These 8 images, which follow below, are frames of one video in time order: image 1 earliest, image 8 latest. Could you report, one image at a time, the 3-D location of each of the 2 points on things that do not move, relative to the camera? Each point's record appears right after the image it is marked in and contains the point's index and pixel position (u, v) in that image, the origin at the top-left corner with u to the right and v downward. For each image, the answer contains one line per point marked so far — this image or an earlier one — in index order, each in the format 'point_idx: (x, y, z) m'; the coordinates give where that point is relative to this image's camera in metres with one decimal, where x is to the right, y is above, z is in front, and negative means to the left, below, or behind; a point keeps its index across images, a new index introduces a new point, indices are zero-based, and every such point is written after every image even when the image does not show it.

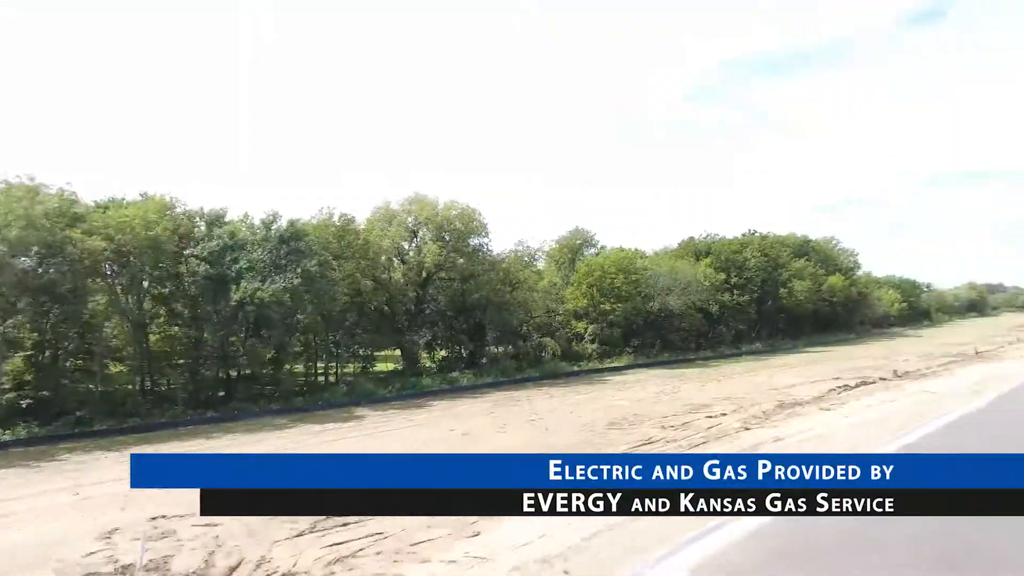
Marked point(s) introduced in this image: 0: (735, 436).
0: (+4.9, -3.2, +13.6) m
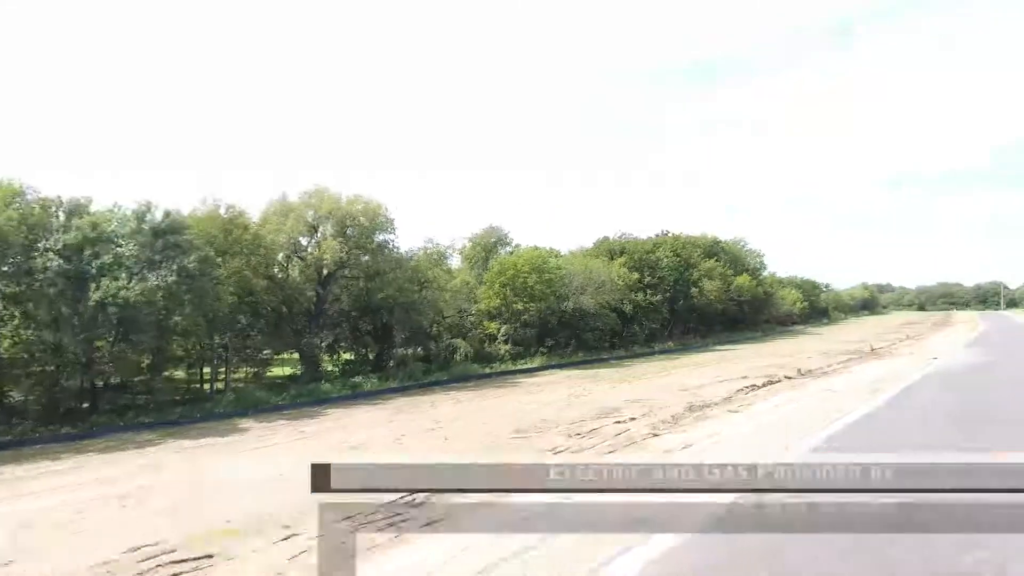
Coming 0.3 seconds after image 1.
0: (+2.7, -3.2, +12.7) m
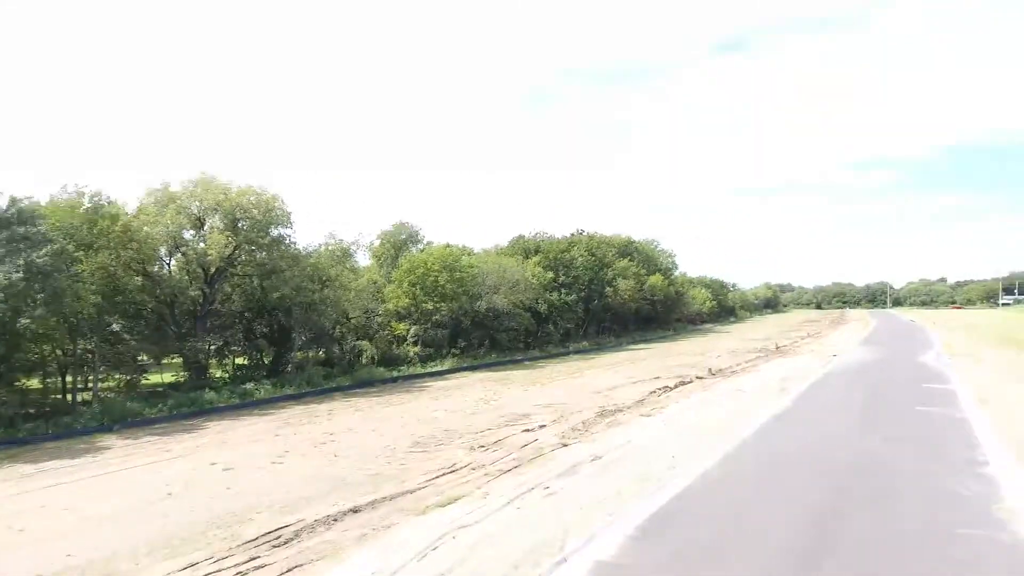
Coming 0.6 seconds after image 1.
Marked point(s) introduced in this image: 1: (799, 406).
0: (+0.7, -3.1, +11.6) m
1: (+7.3, -3.0, +15.9) m
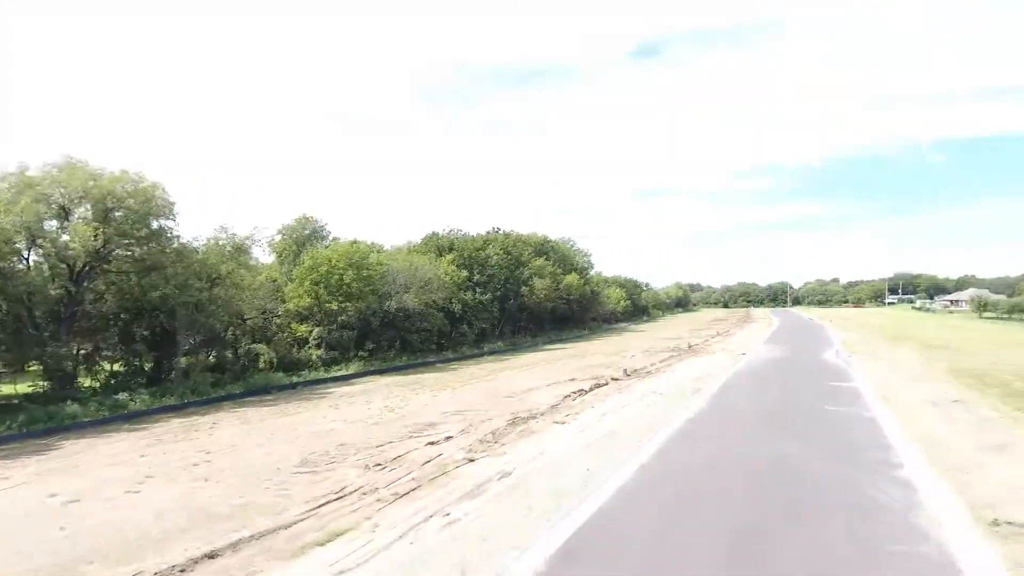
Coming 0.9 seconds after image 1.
0: (-1.0, -3.1, +10.4) m
1: (+5.0, -3.0, +15.5) m
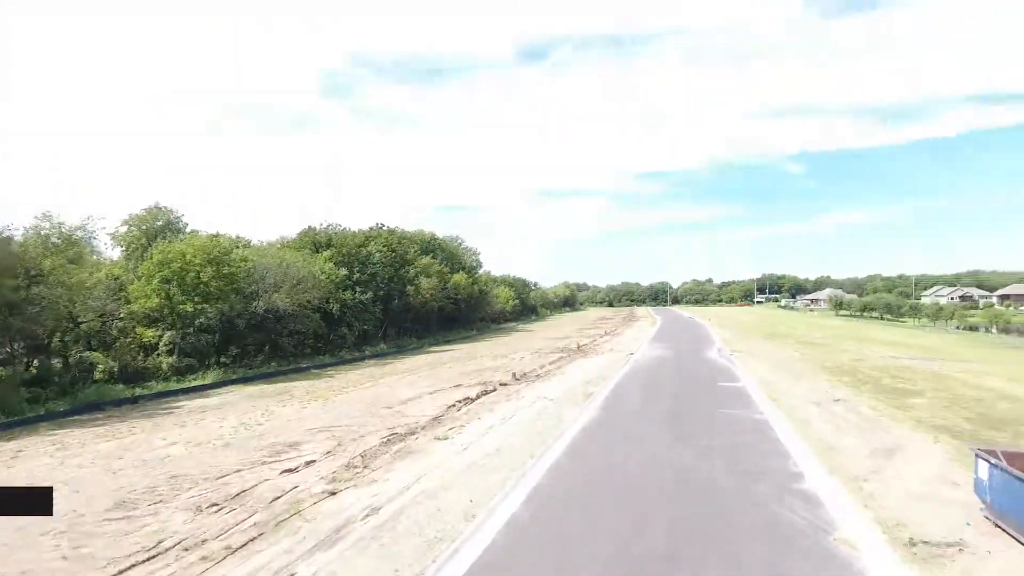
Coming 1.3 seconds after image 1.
0: (-2.8, -3.1, +8.5) m
1: (+2.2, -3.0, +14.6) m
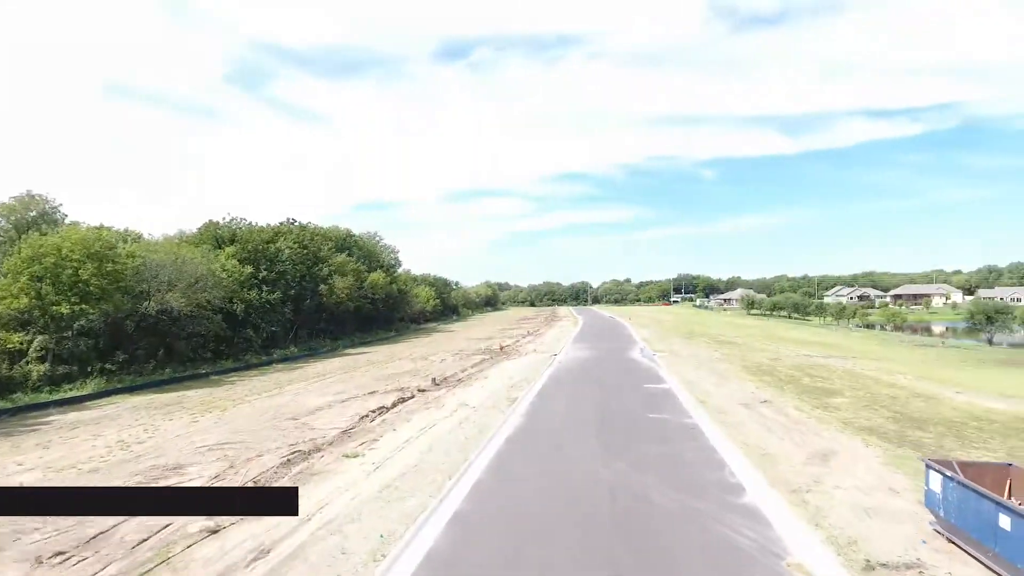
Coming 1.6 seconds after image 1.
0: (-3.7, -3.1, +7.1) m
1: (+0.5, -3.0, +13.7) m
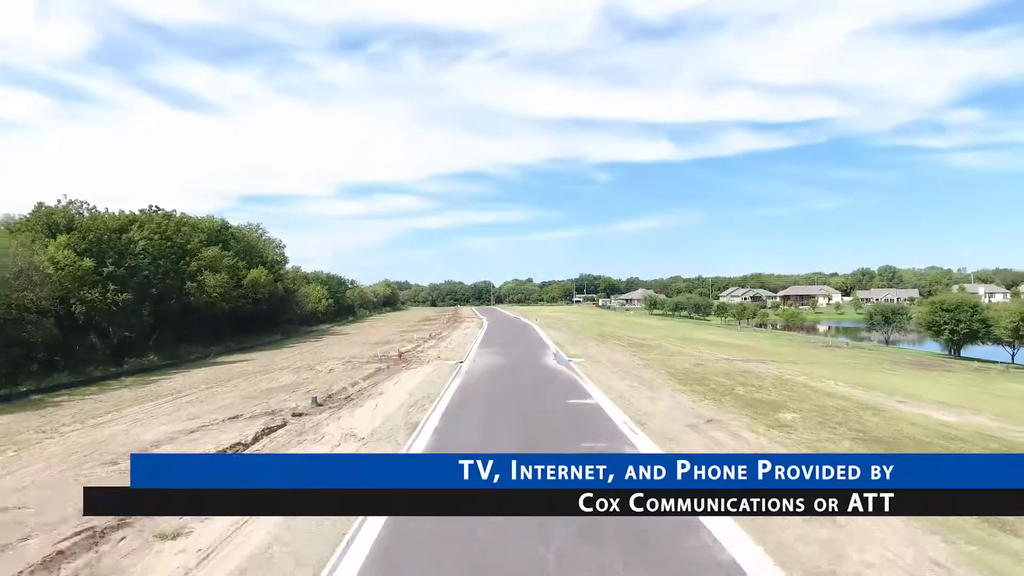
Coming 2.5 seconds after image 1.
0: (-4.4, -3.0, +3.5) m
1: (-1.3, -2.9, +10.7) m
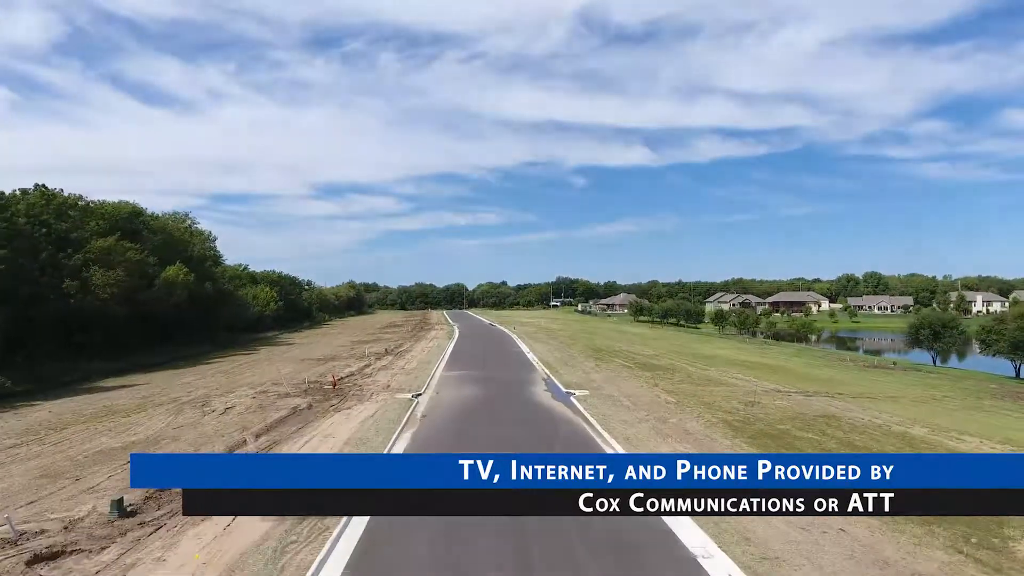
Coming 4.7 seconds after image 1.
0: (-4.1, -3.0, -3.3) m
1: (-1.3, -3.0, +4.0) m
